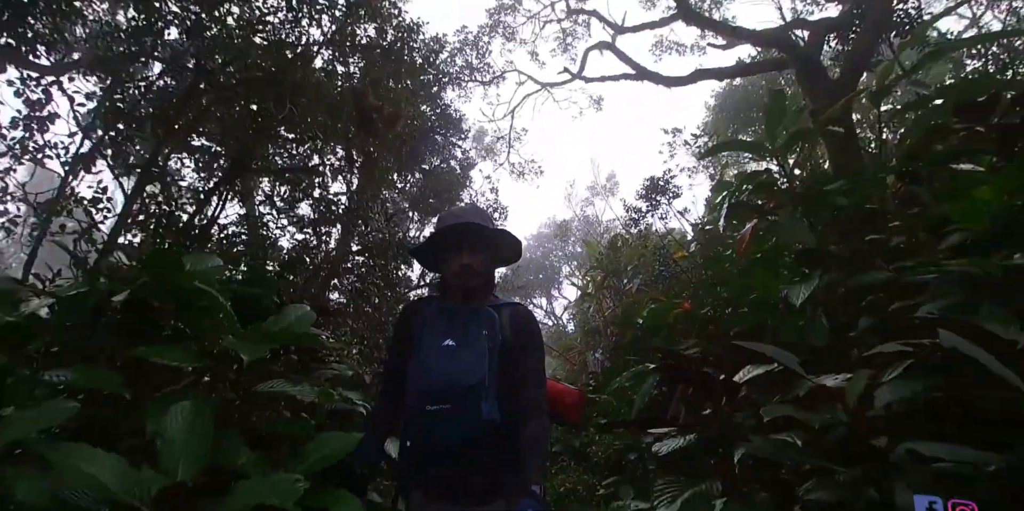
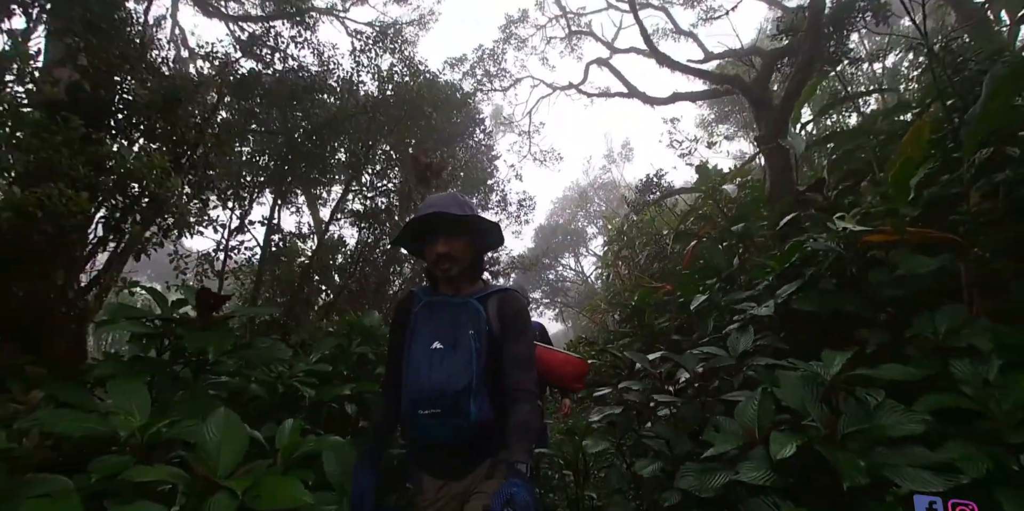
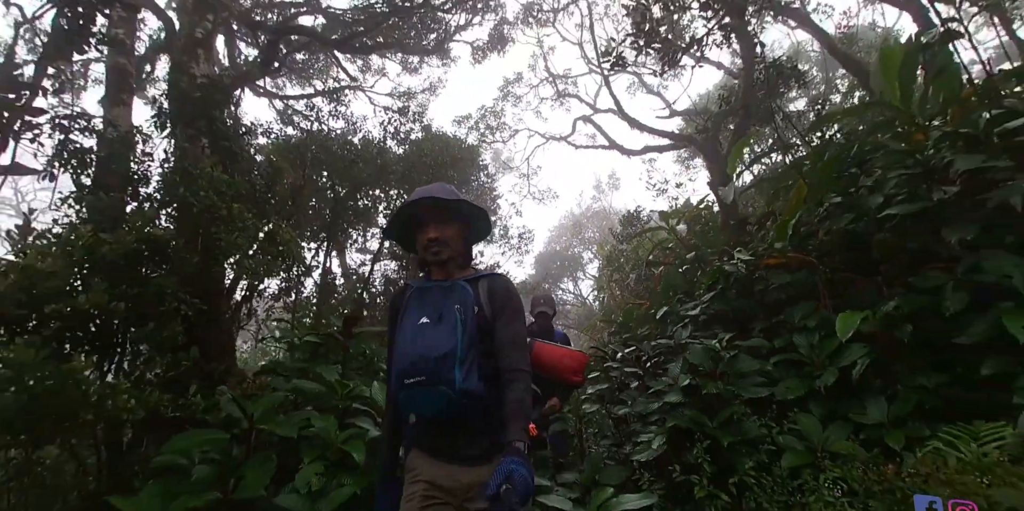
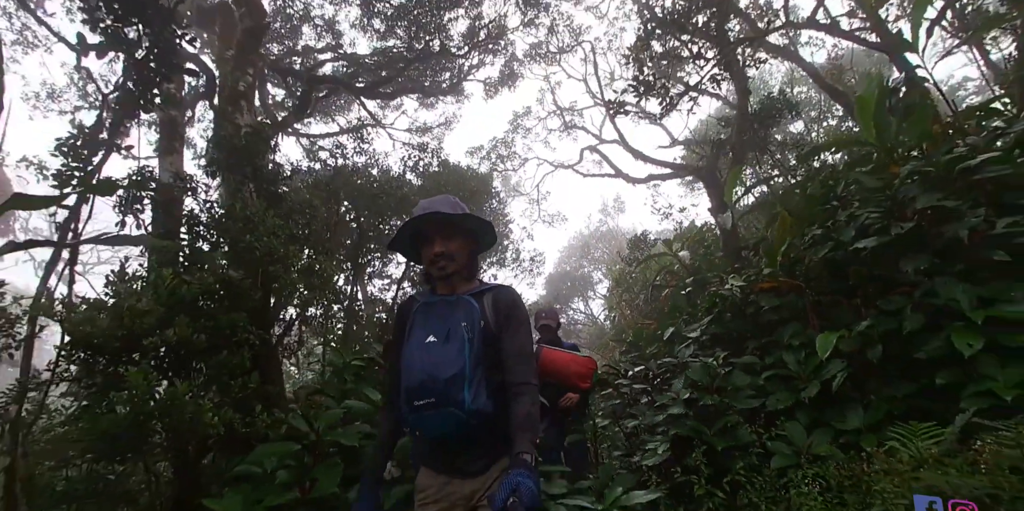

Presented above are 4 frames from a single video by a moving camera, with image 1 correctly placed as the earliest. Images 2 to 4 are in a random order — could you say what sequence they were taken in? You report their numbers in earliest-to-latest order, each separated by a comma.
2, 3, 4
